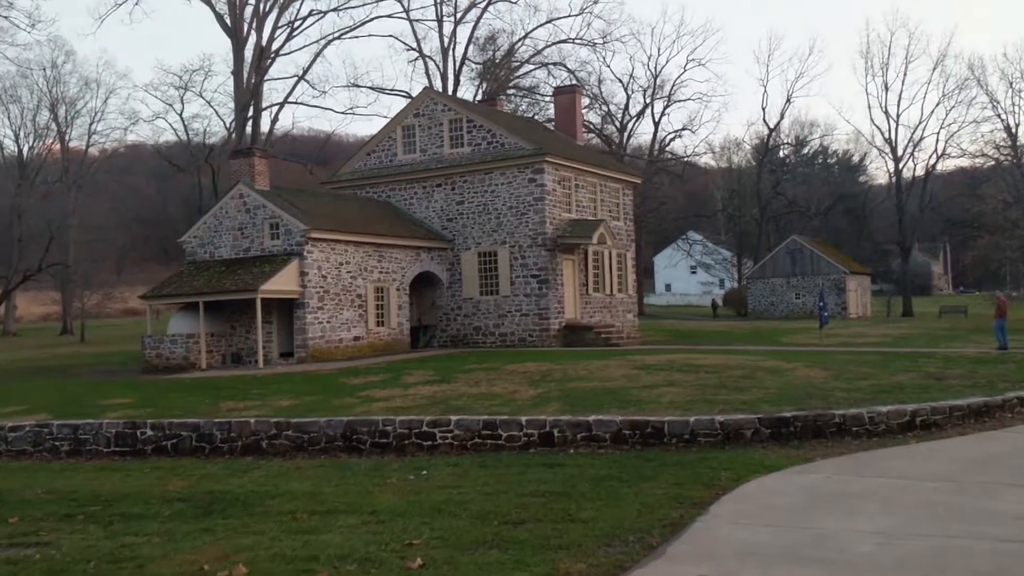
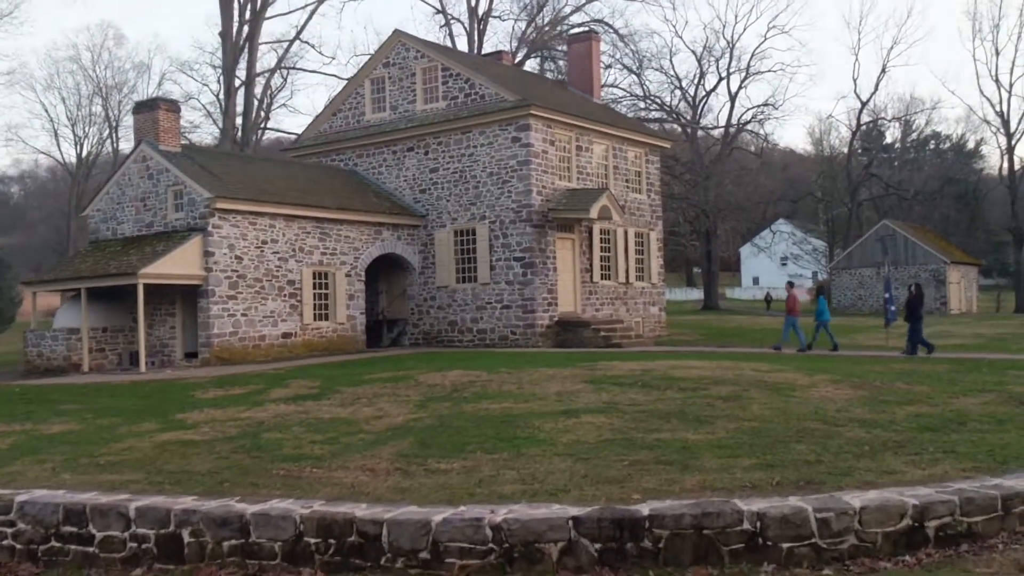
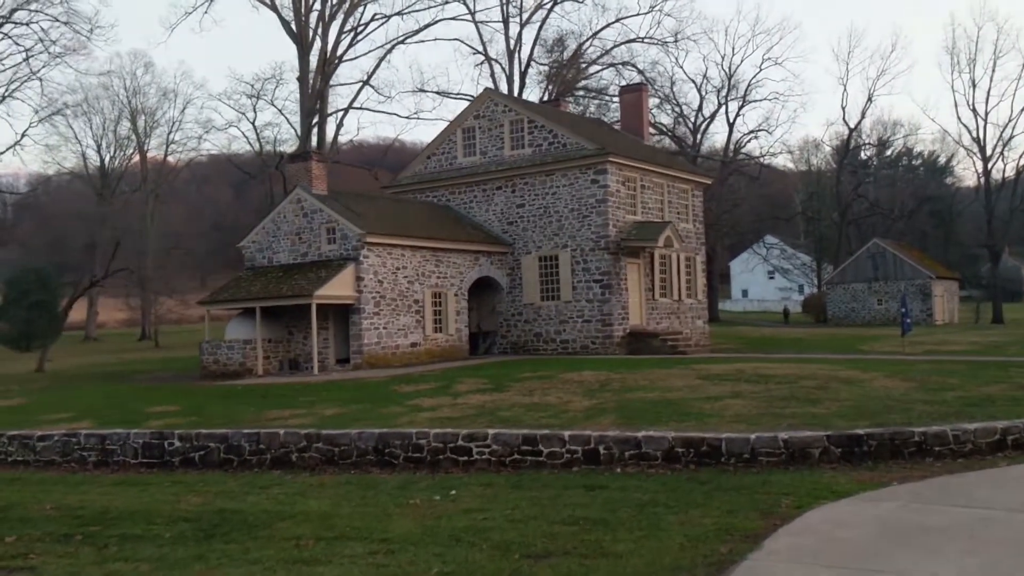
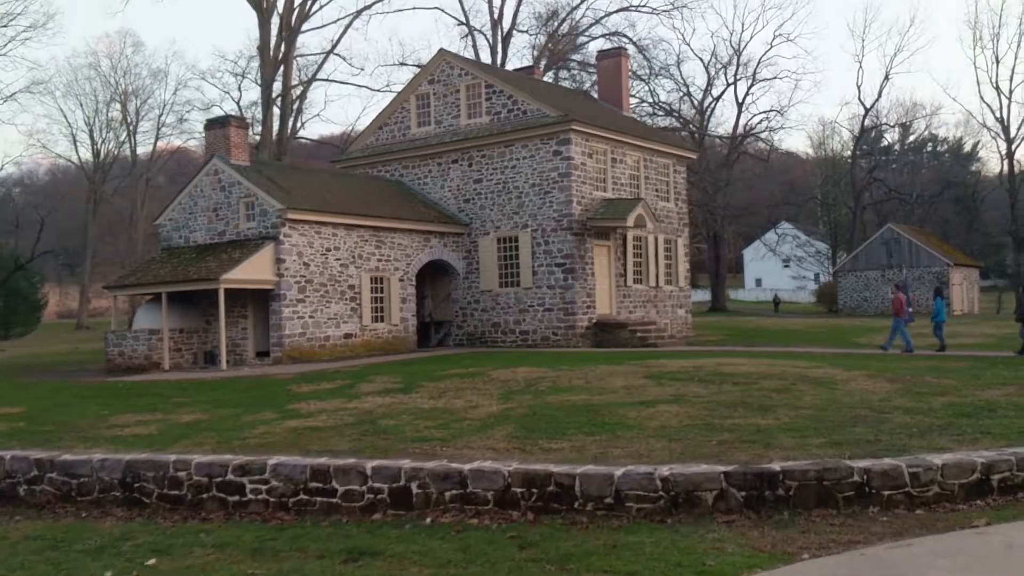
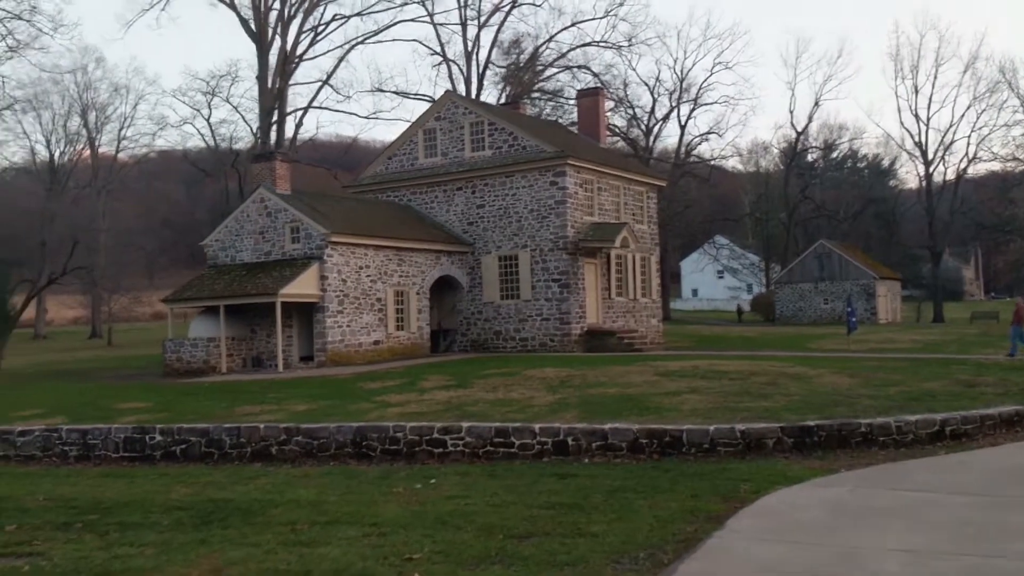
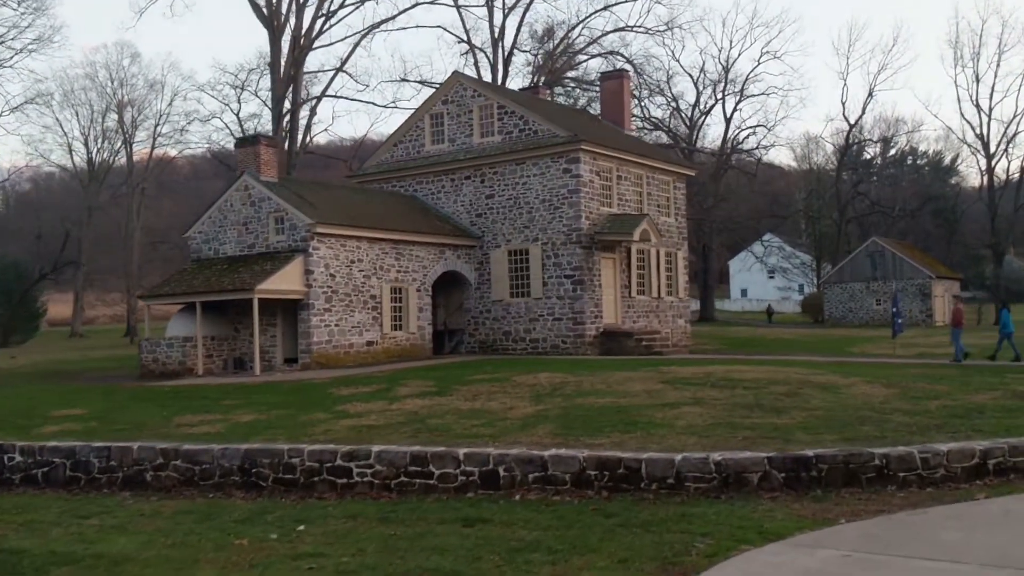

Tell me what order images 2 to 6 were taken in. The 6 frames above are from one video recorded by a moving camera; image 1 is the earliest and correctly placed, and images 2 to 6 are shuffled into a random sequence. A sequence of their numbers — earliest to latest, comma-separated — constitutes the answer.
5, 3, 6, 4, 2
